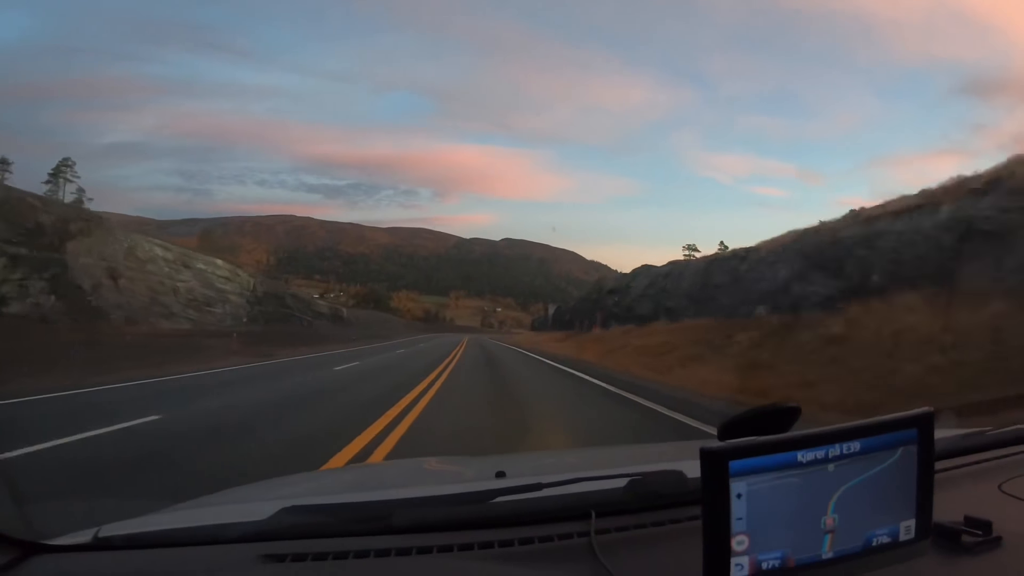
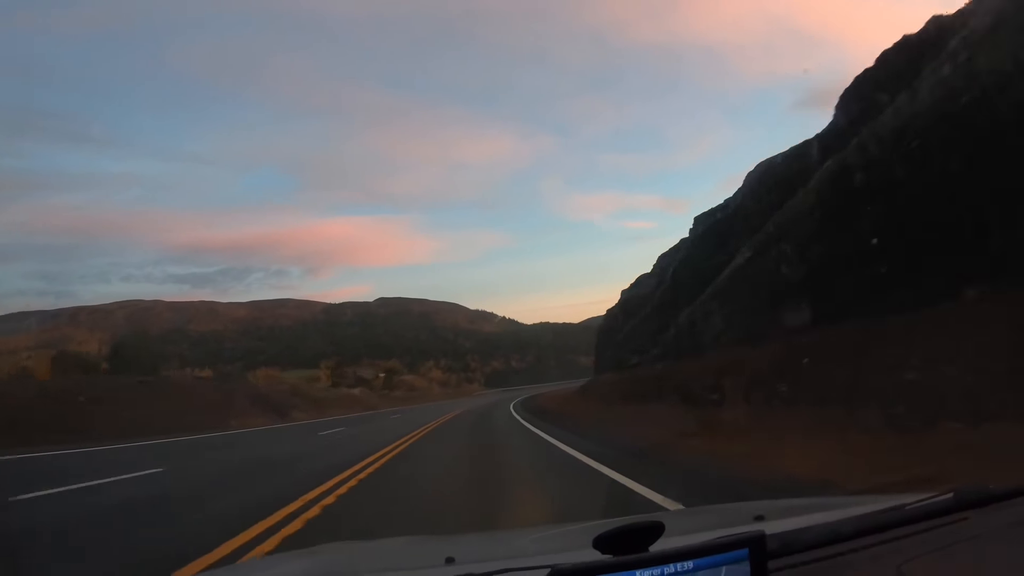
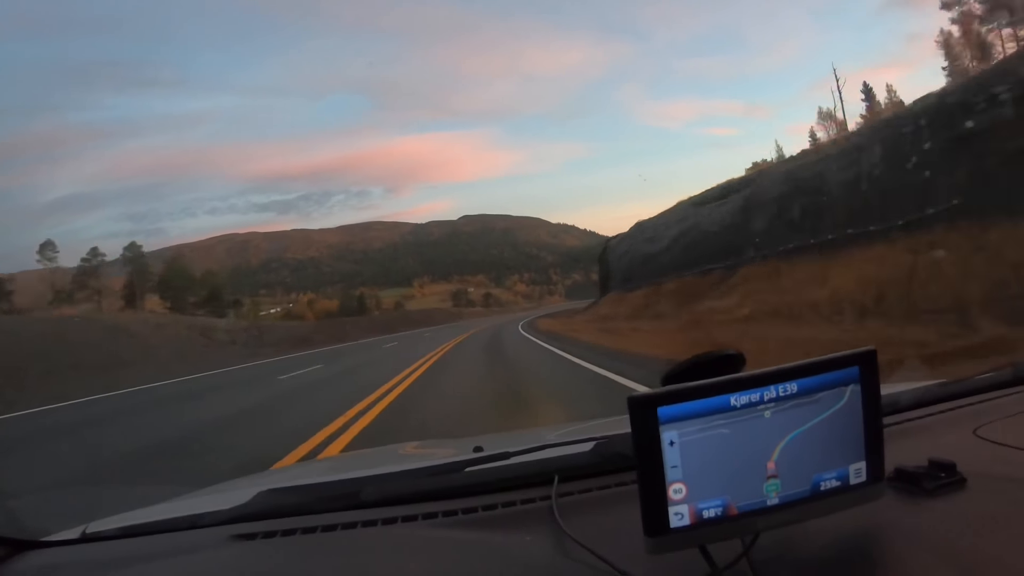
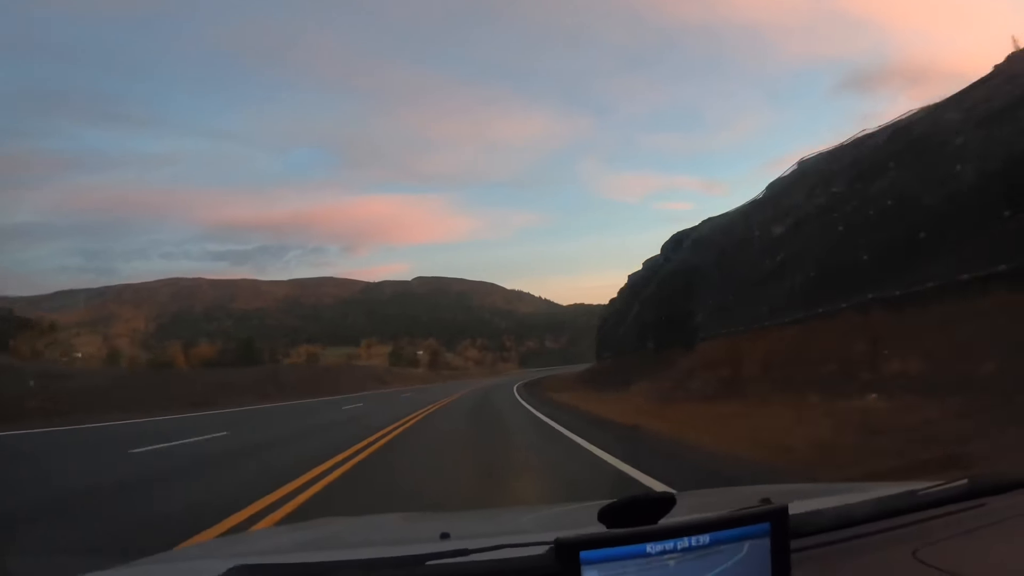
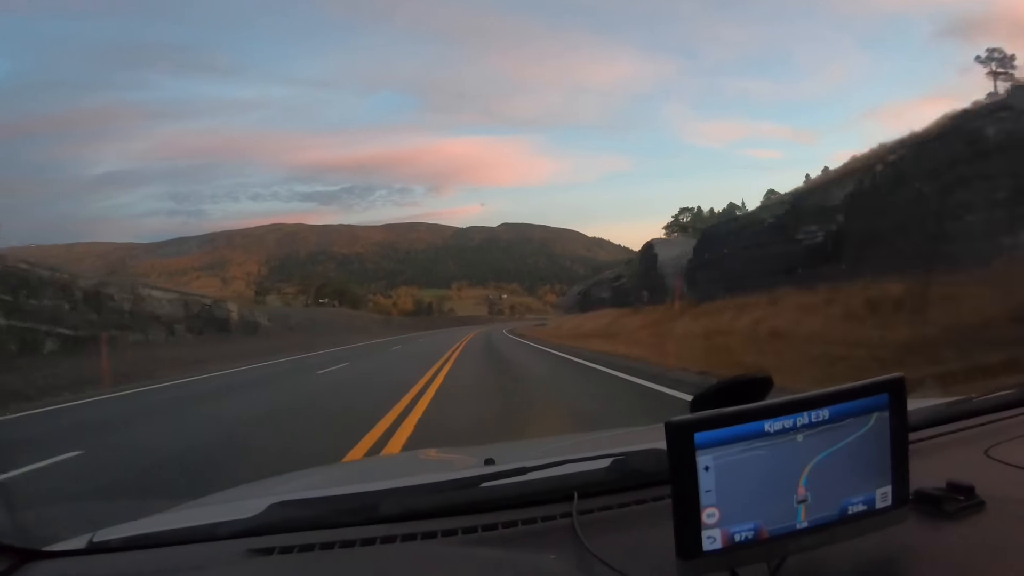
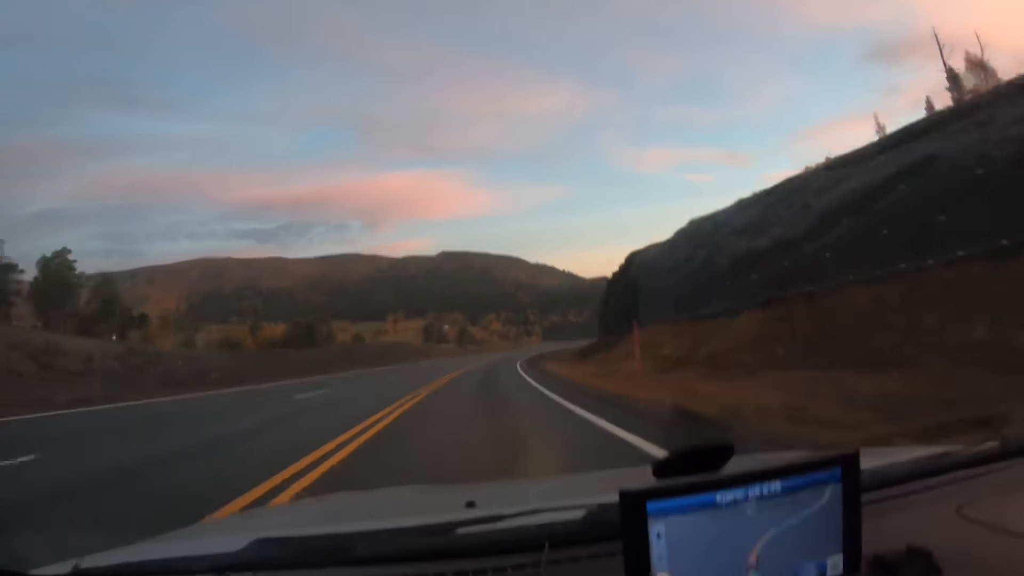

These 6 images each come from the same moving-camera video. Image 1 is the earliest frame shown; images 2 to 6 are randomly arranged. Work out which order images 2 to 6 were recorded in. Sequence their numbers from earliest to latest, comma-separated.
5, 3, 6, 4, 2
